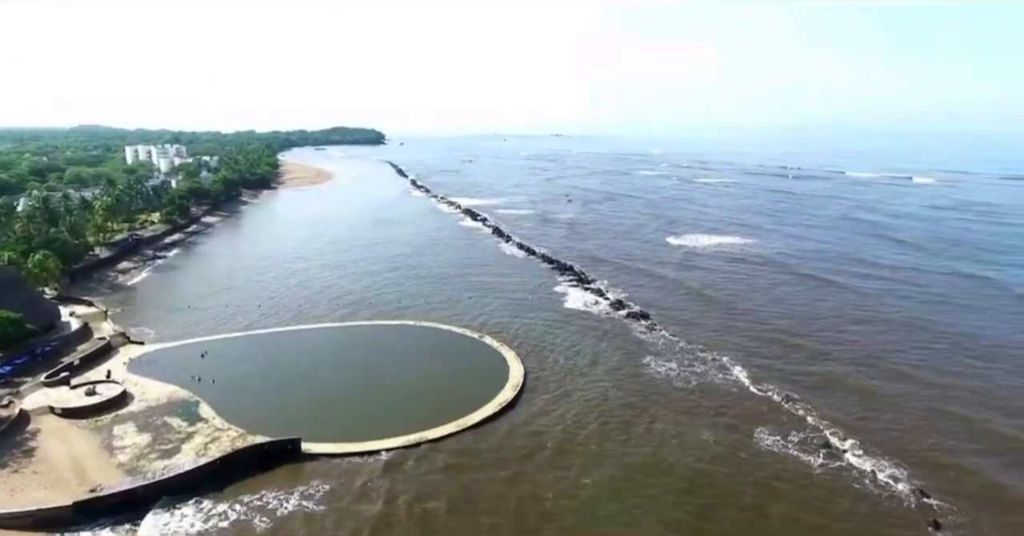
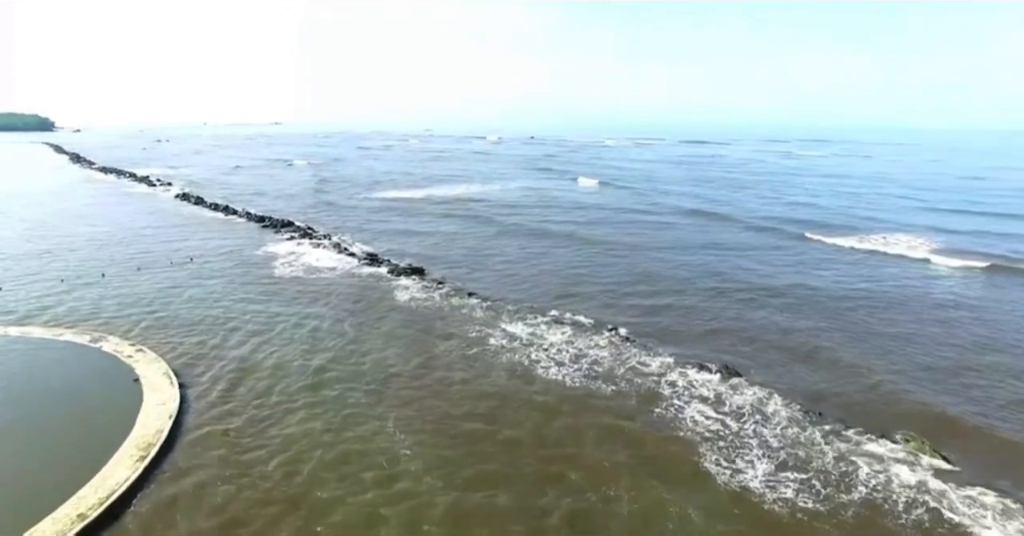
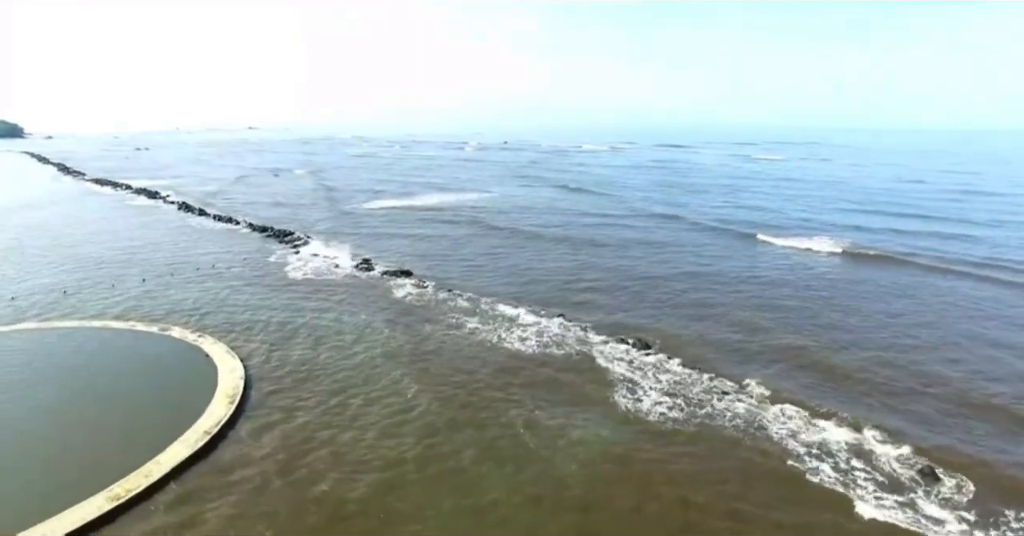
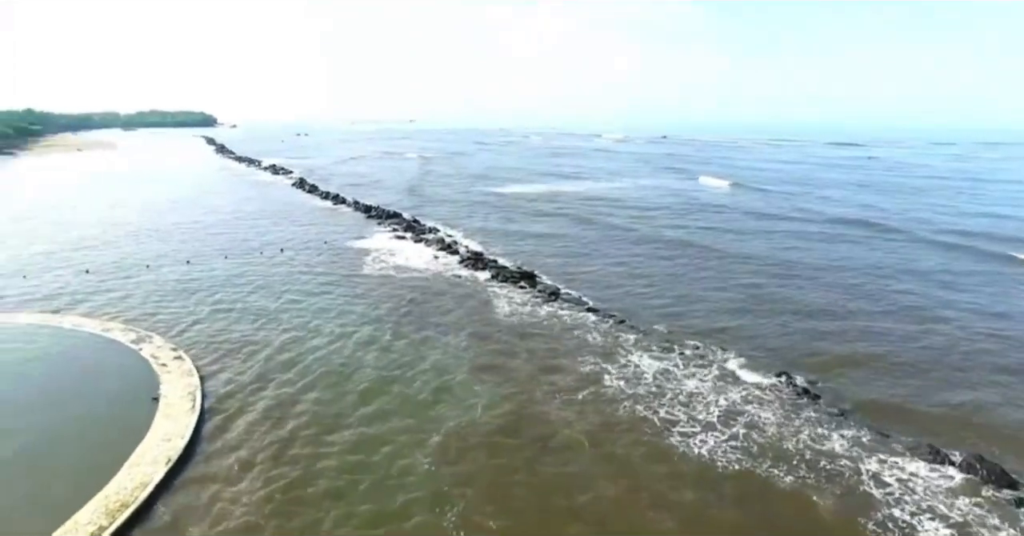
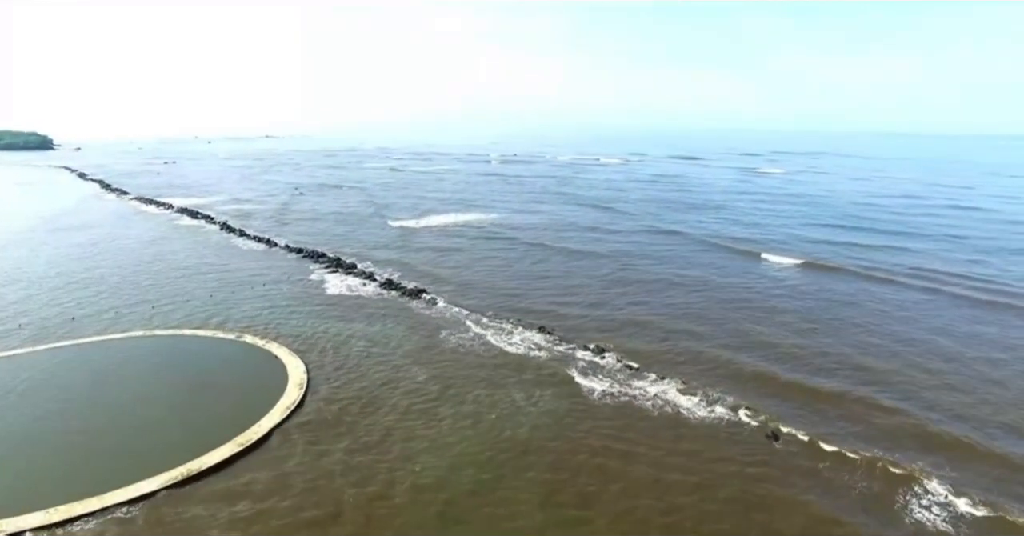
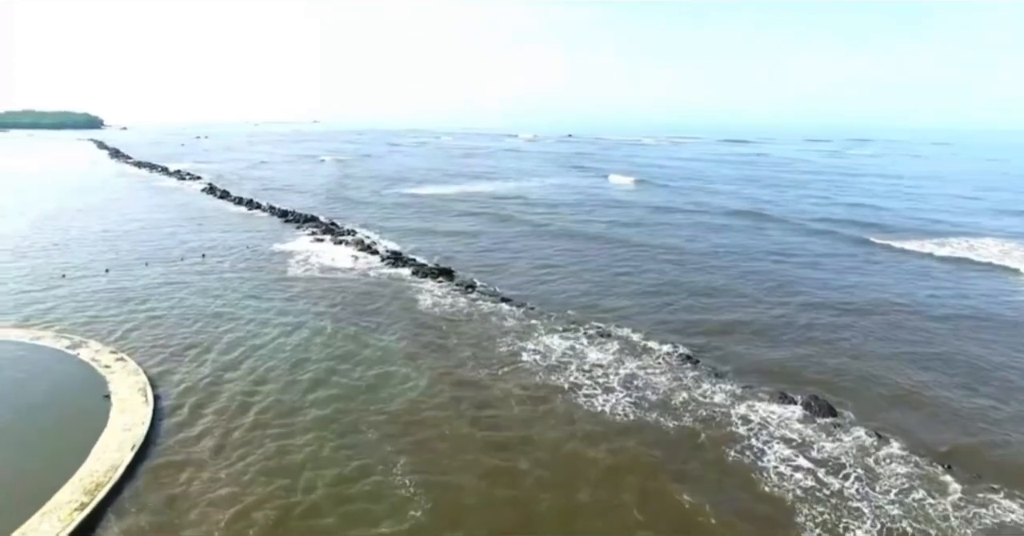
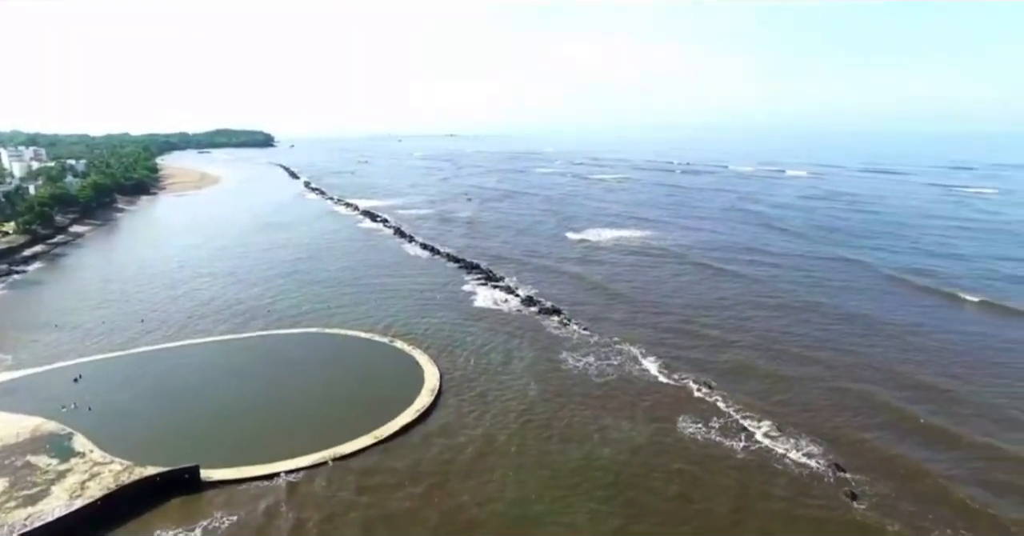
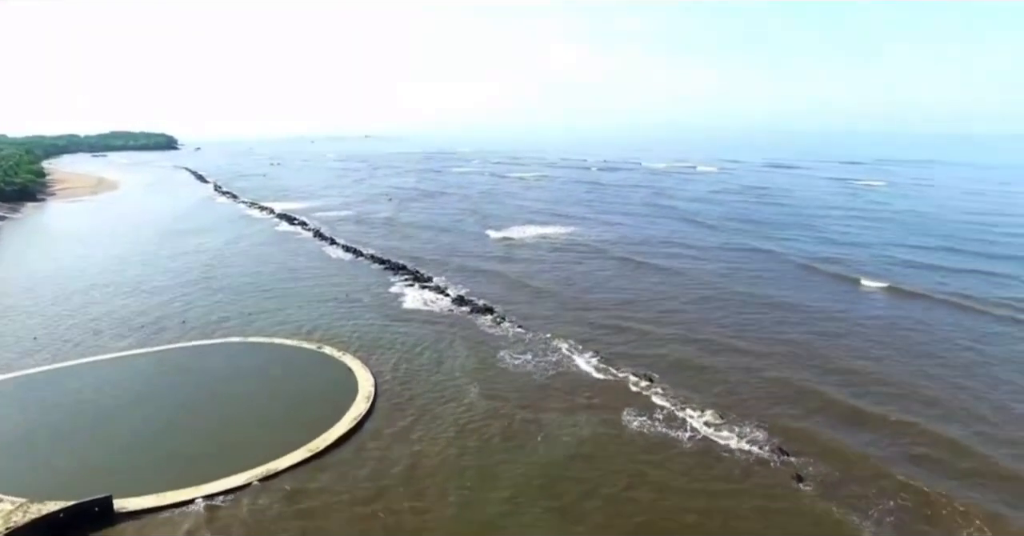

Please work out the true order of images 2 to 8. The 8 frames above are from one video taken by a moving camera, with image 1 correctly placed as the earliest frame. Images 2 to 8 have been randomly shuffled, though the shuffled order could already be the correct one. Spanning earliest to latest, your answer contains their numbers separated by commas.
7, 8, 5, 3, 2, 6, 4
